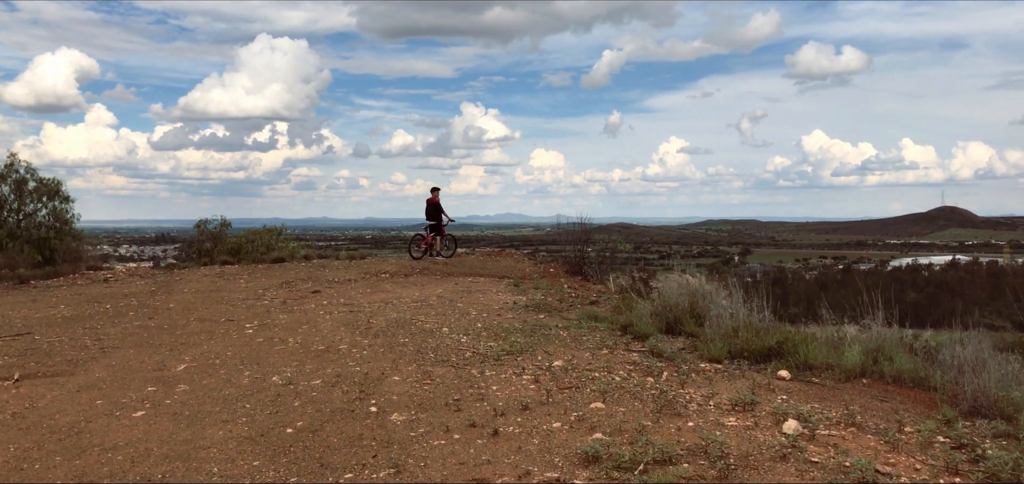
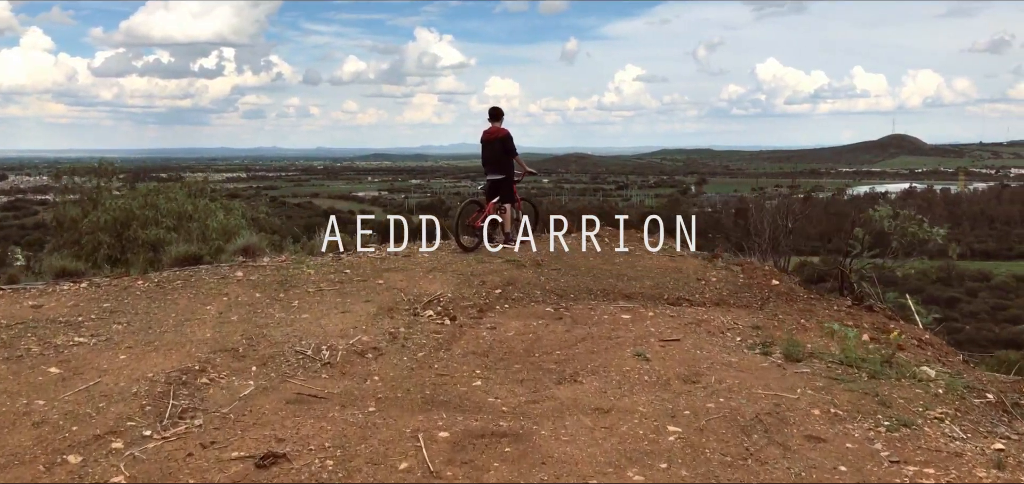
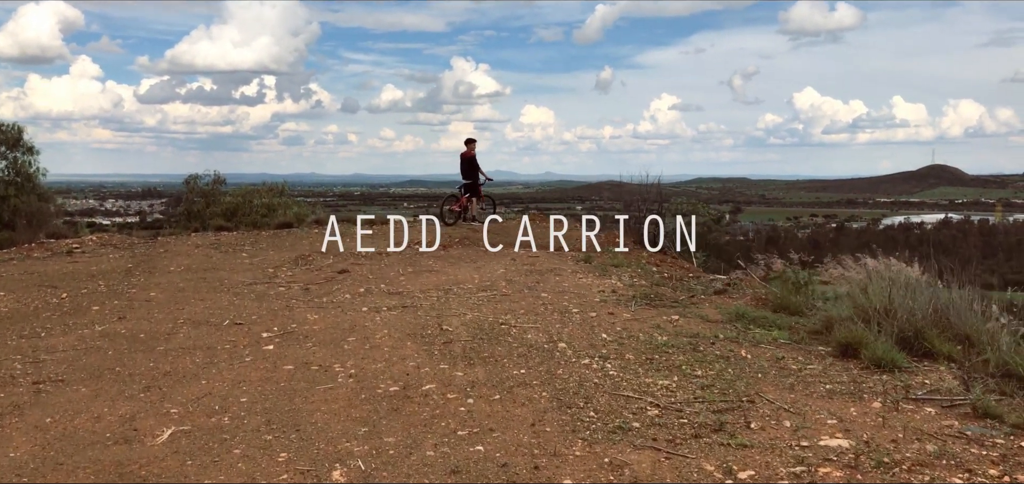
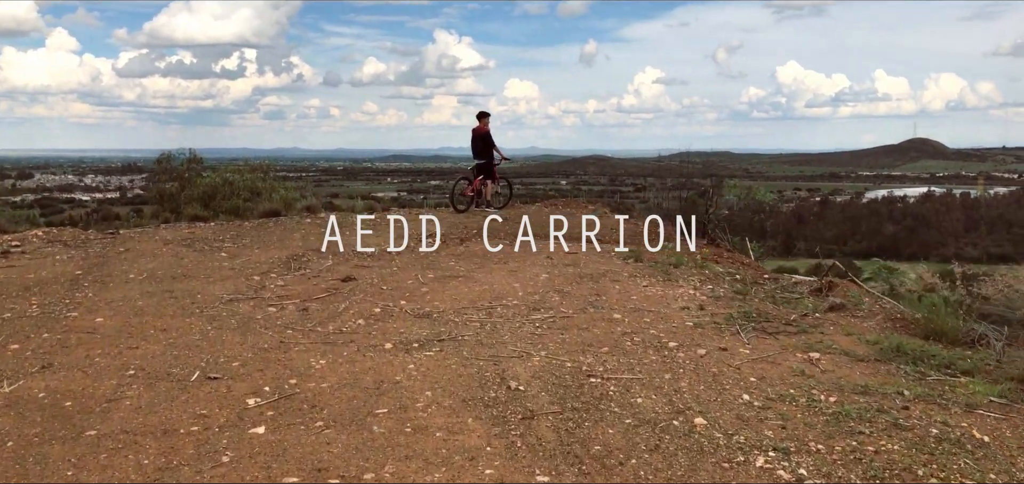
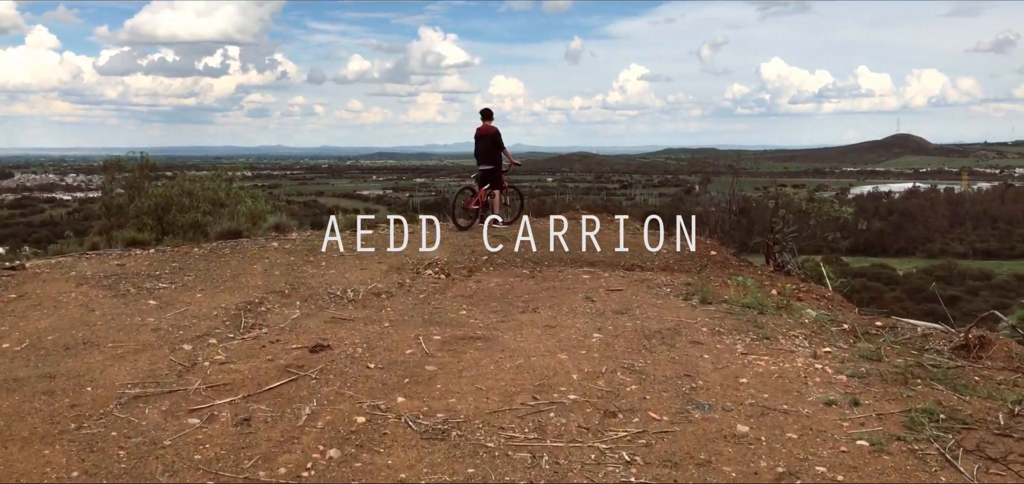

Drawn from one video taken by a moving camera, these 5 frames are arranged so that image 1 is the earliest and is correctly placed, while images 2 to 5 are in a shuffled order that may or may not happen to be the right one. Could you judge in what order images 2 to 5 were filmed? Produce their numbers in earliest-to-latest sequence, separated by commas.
3, 4, 5, 2
